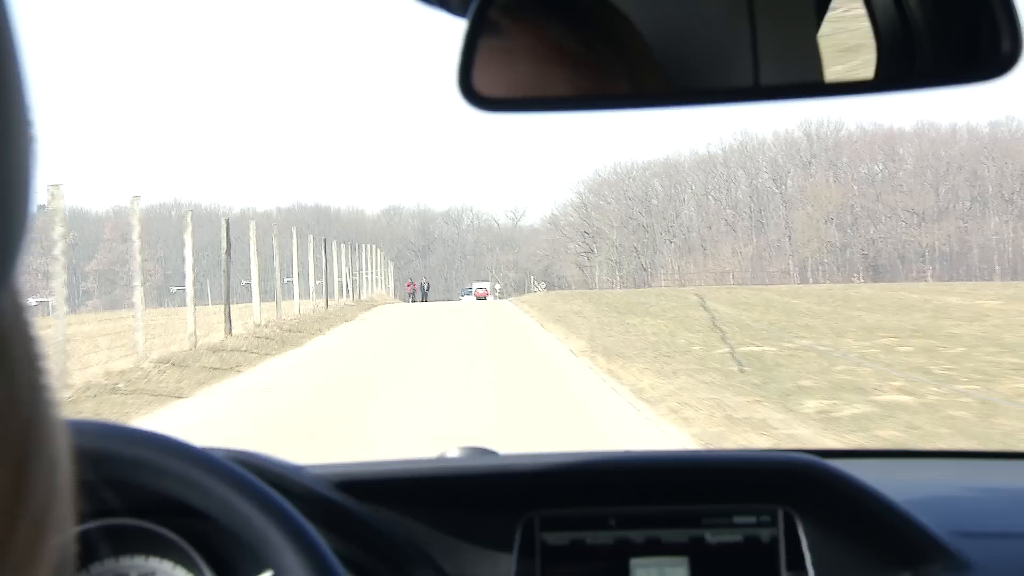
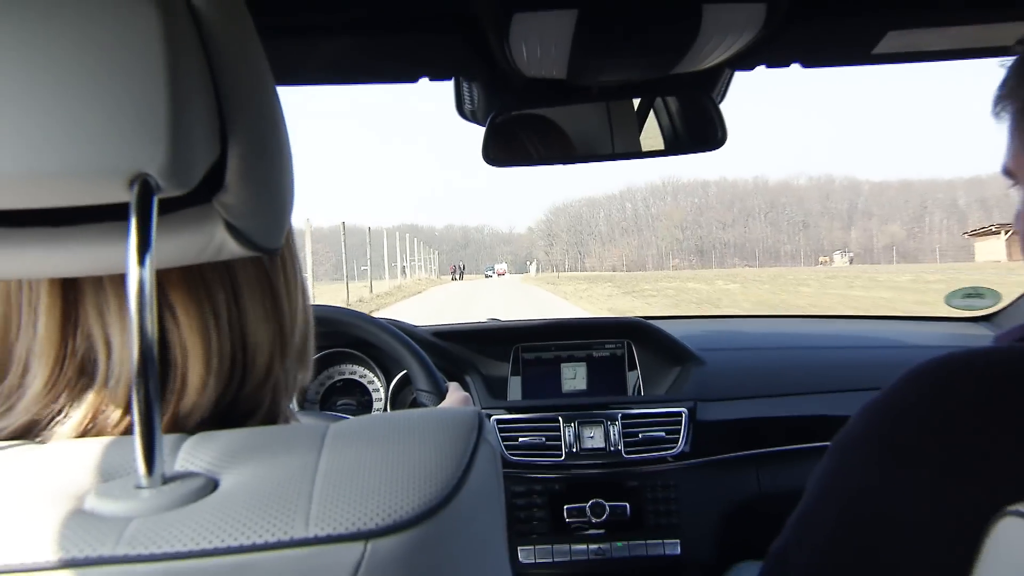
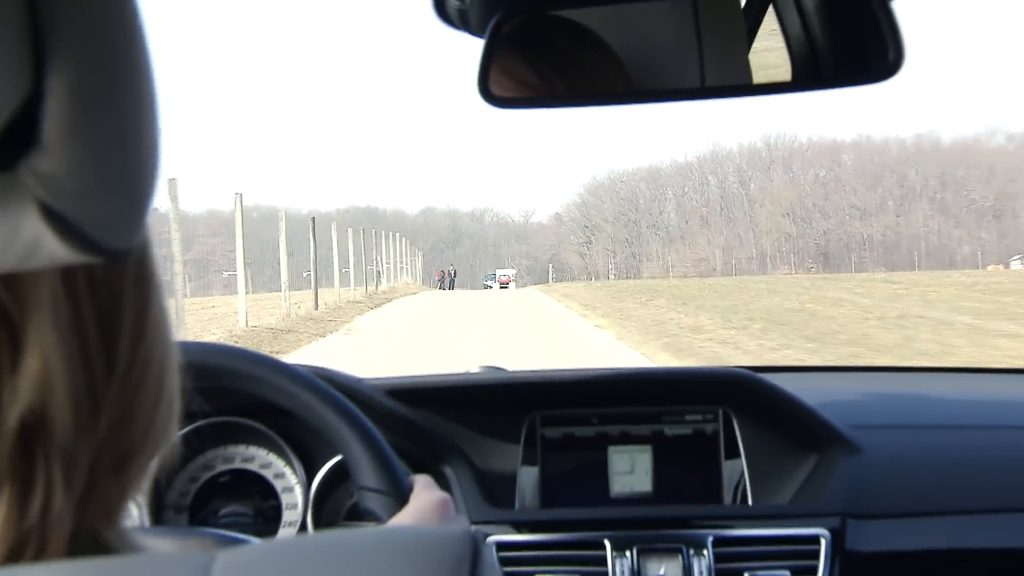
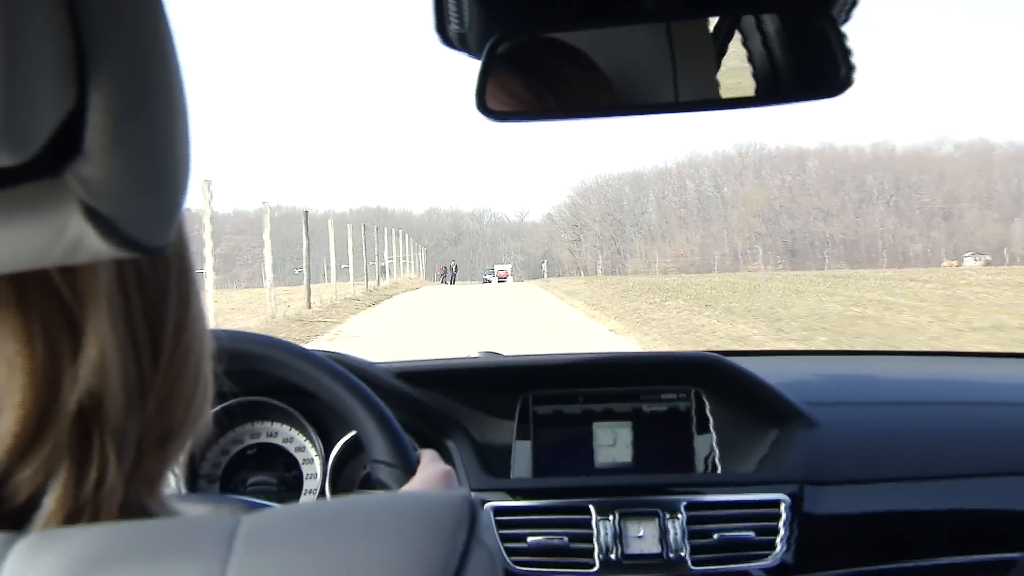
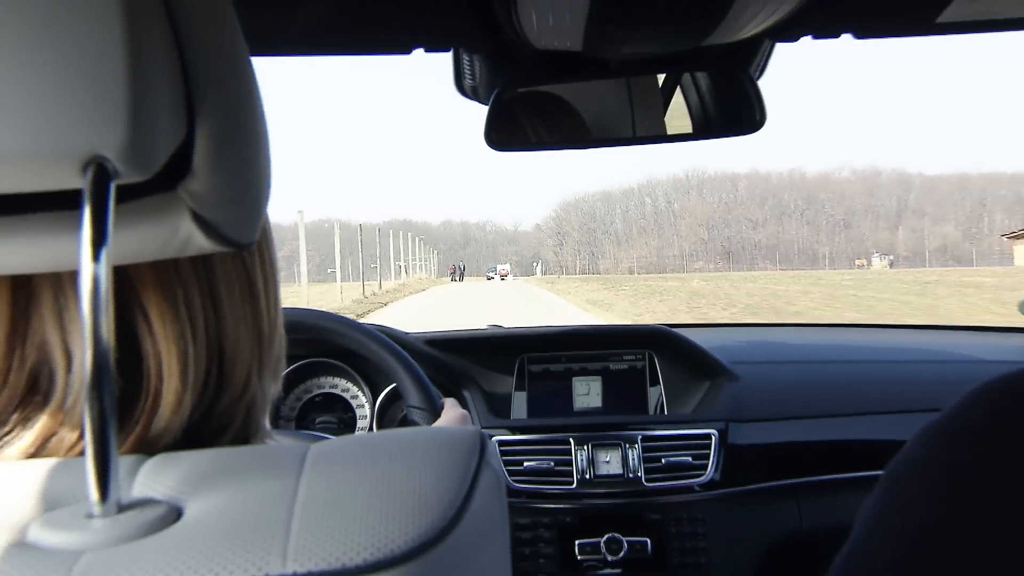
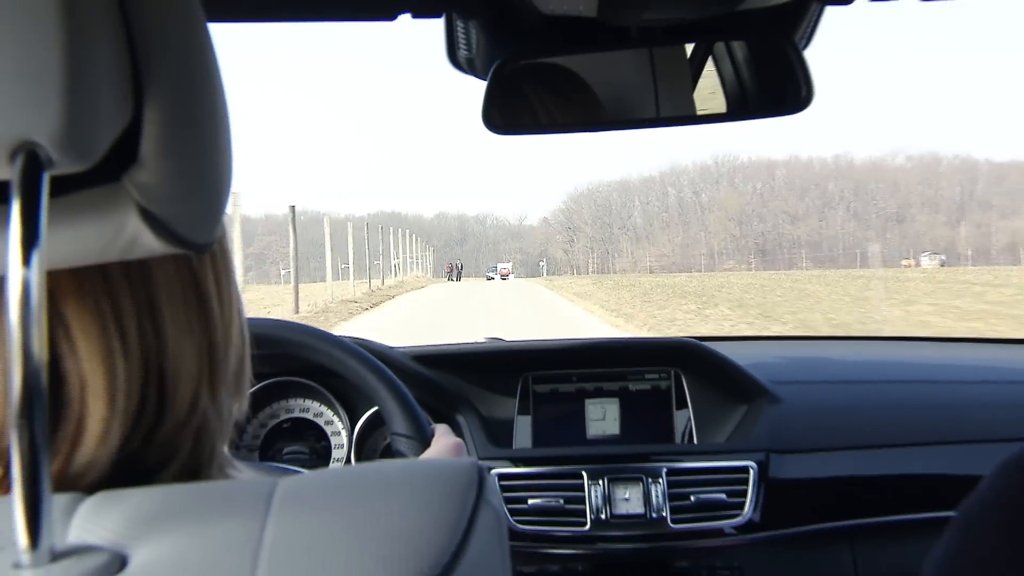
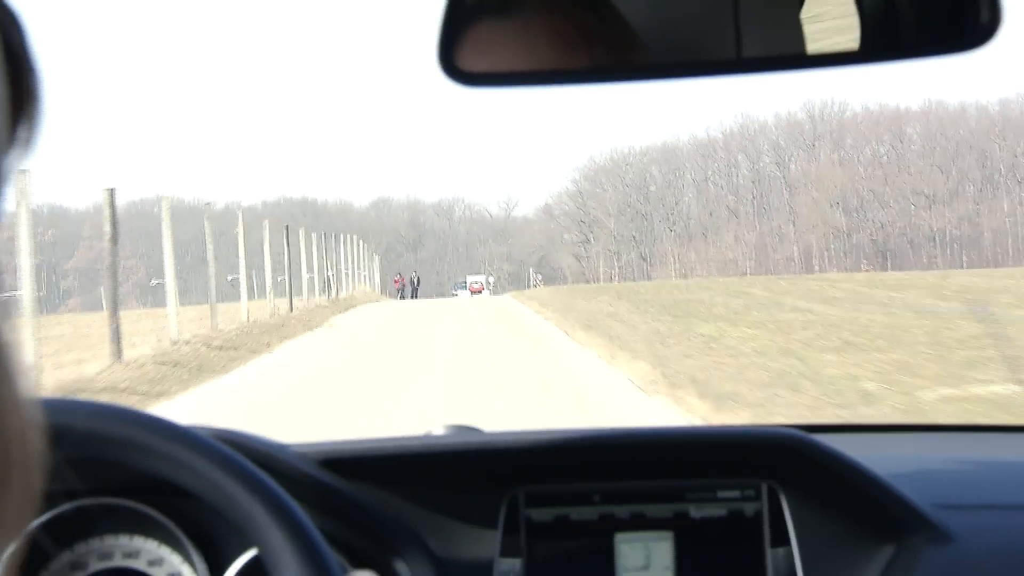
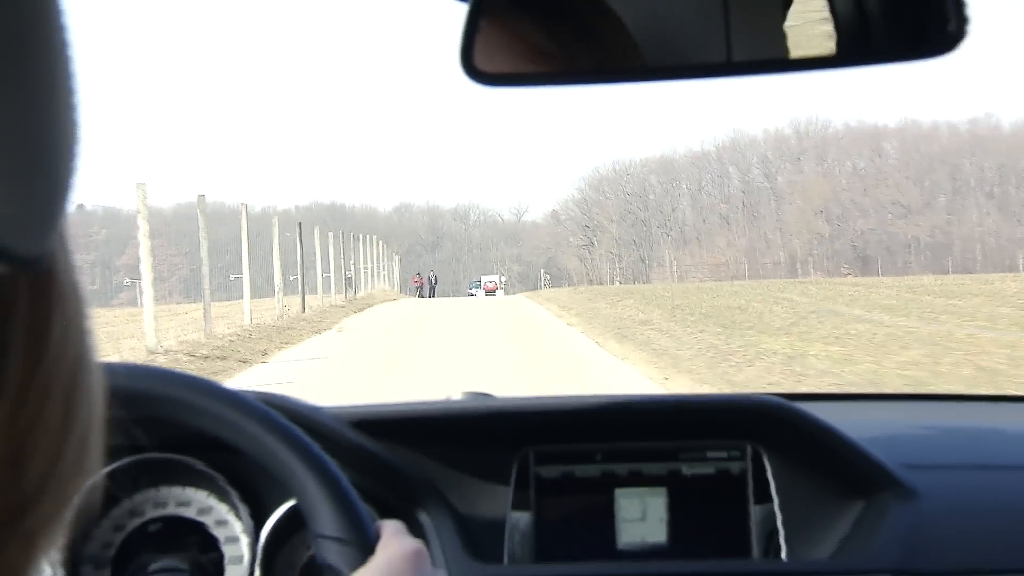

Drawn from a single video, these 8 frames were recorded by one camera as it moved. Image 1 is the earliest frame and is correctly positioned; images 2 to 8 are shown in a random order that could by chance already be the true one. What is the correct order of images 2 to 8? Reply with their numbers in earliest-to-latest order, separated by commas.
7, 8, 3, 4, 6, 5, 2
